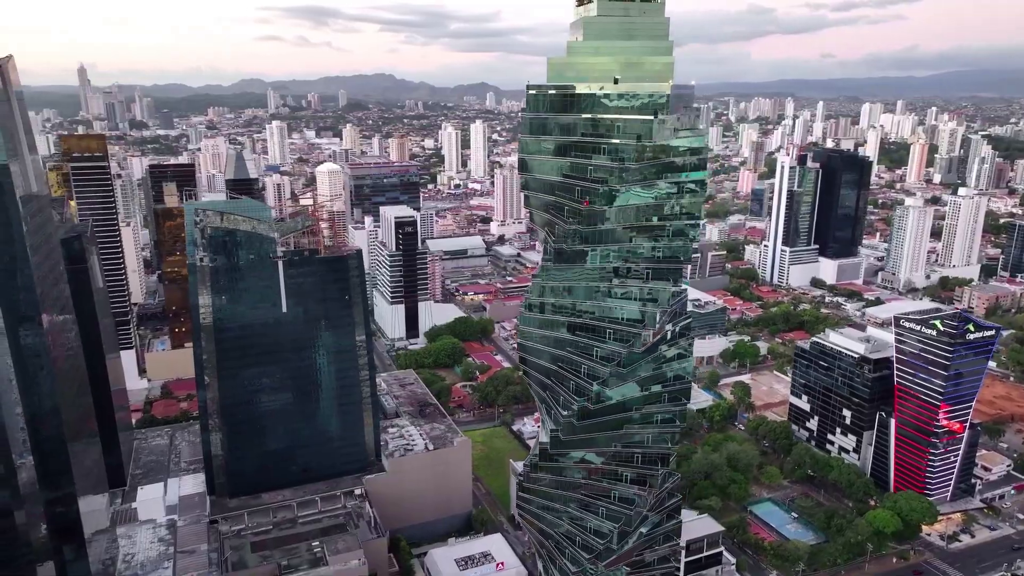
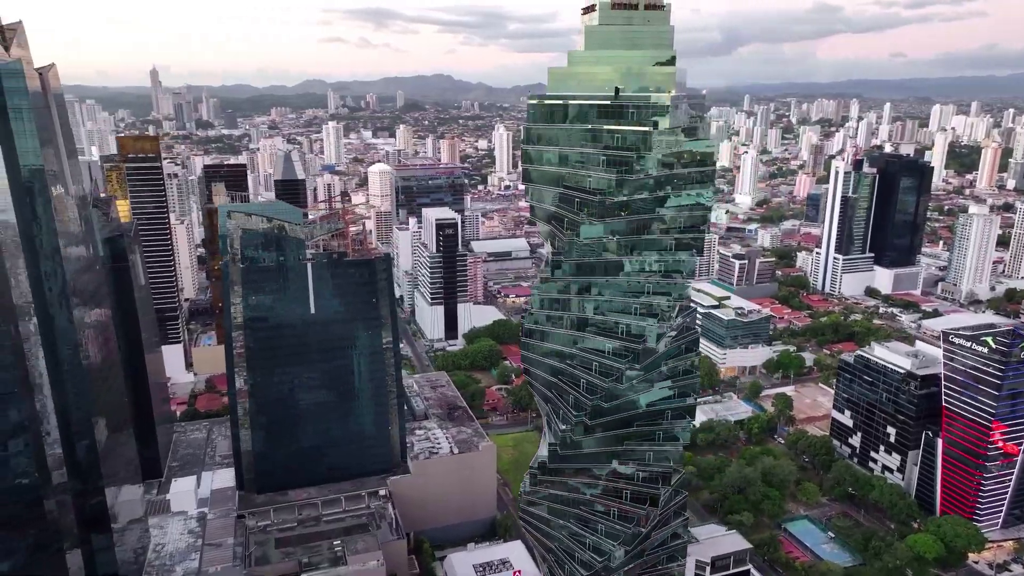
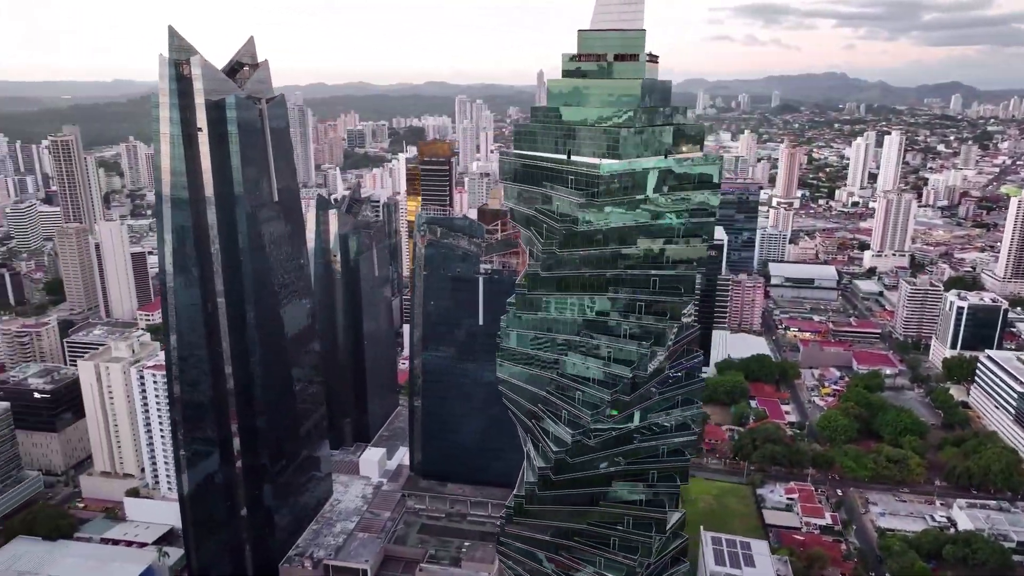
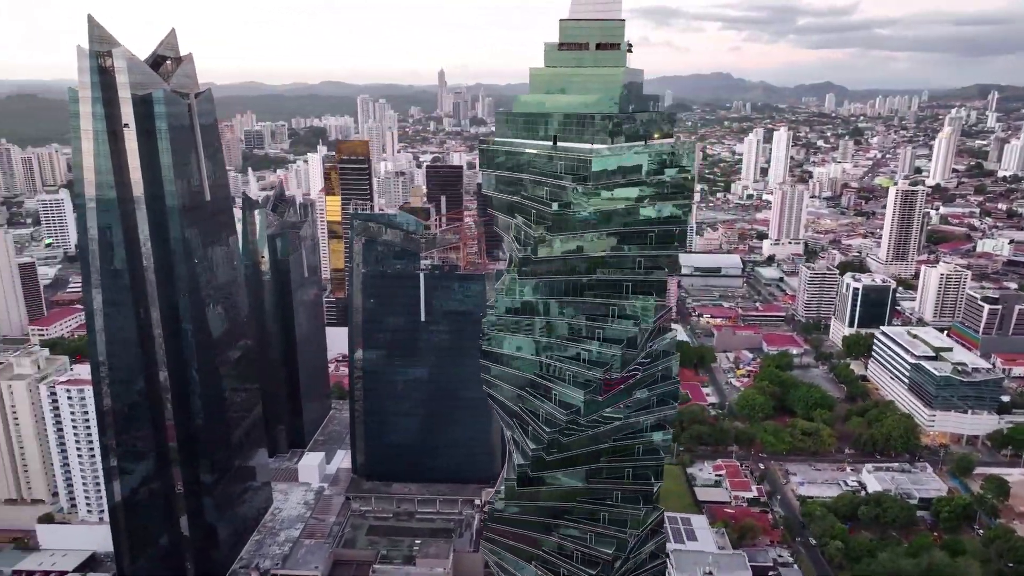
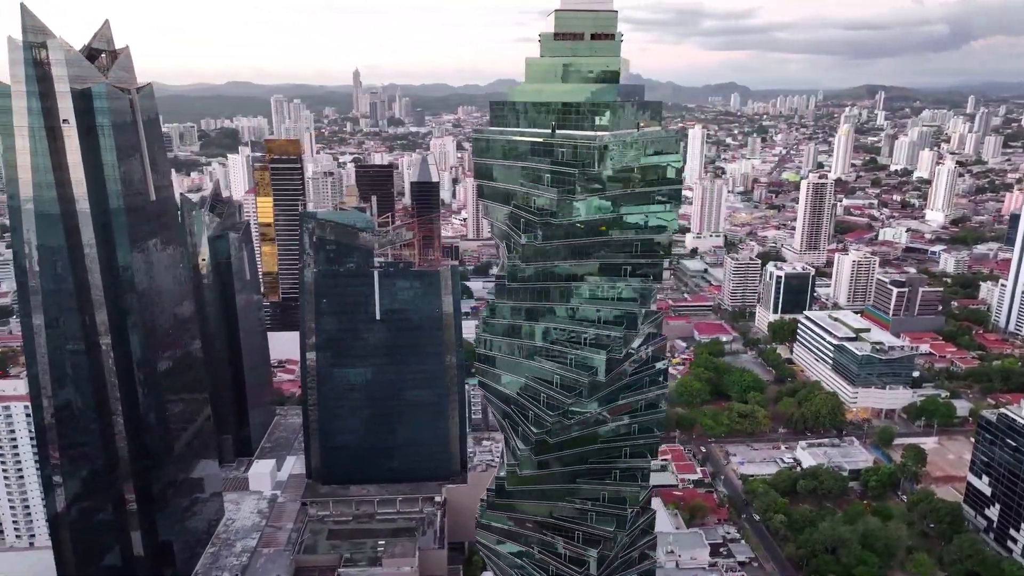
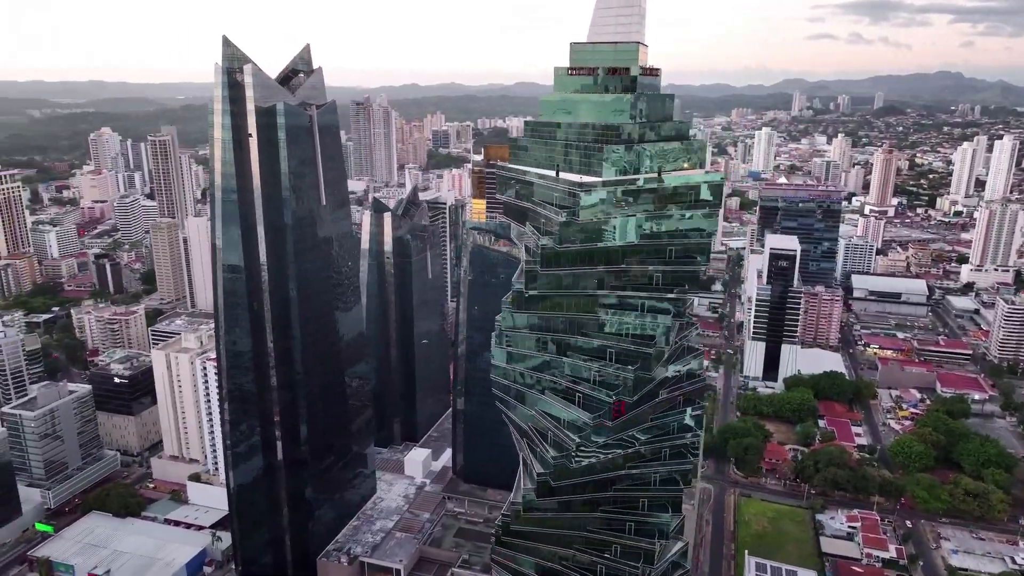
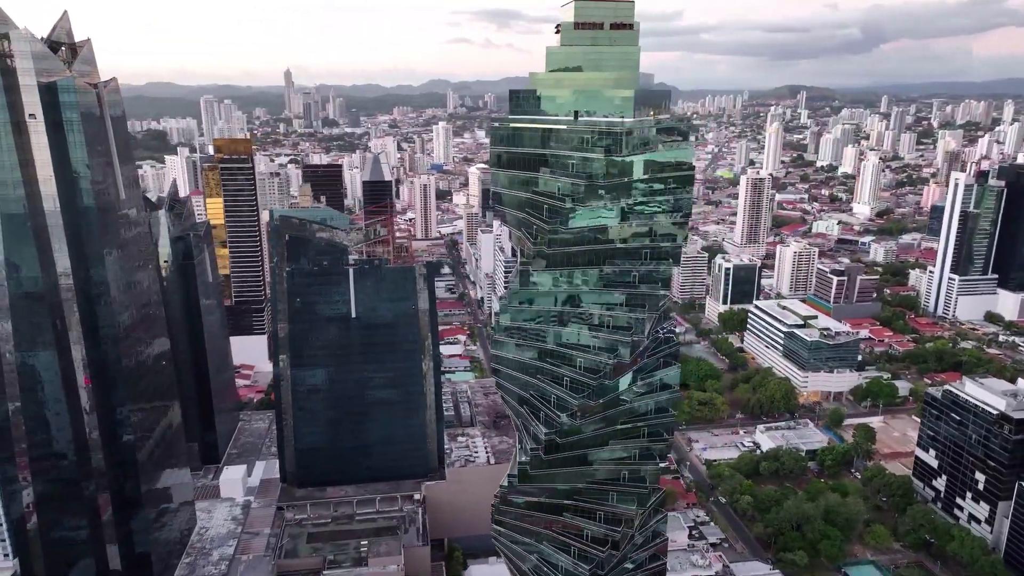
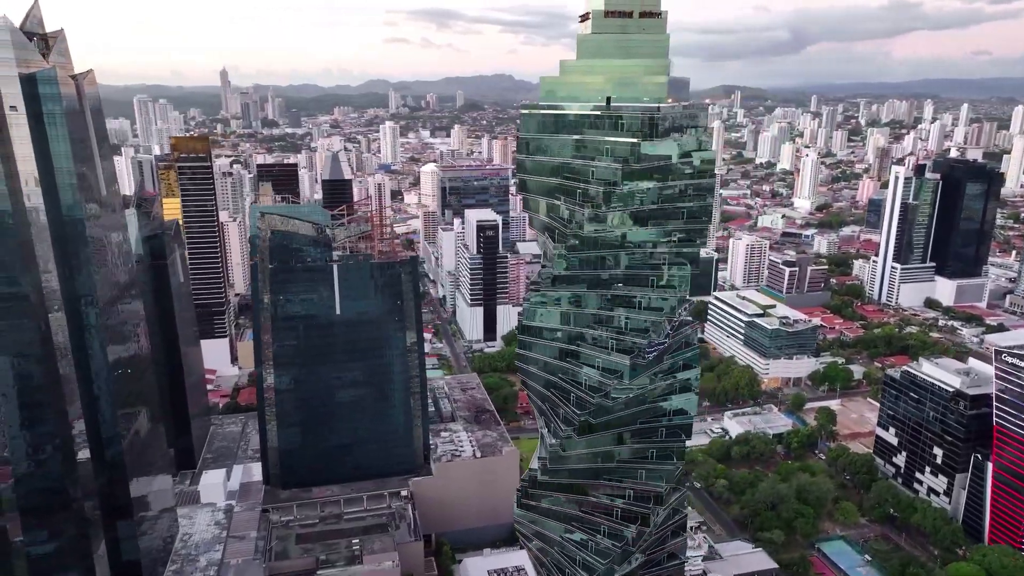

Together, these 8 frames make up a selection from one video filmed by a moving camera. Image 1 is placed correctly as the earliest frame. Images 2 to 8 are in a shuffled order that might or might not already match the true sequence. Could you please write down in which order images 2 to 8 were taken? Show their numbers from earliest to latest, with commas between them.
2, 8, 7, 5, 4, 3, 6
